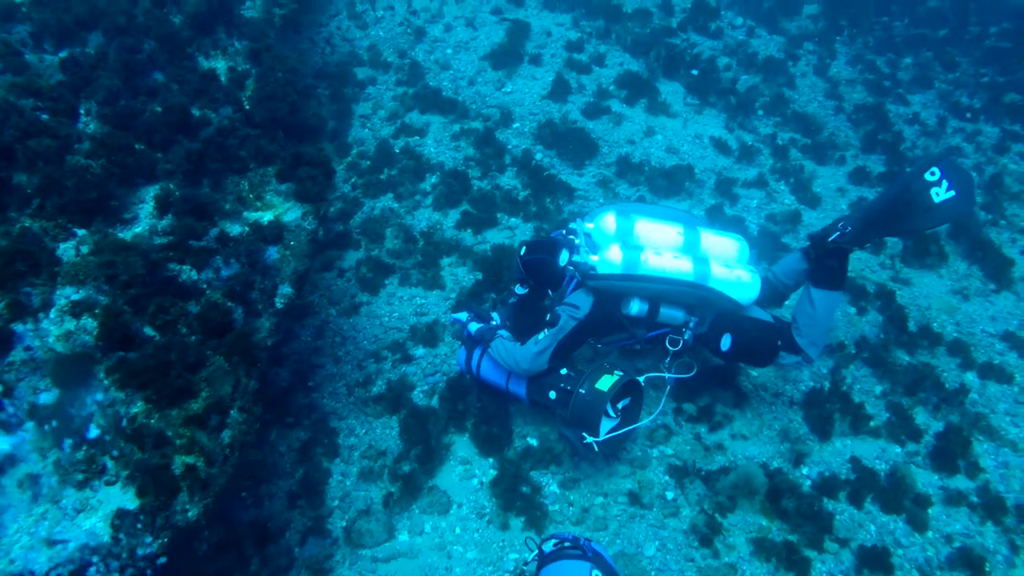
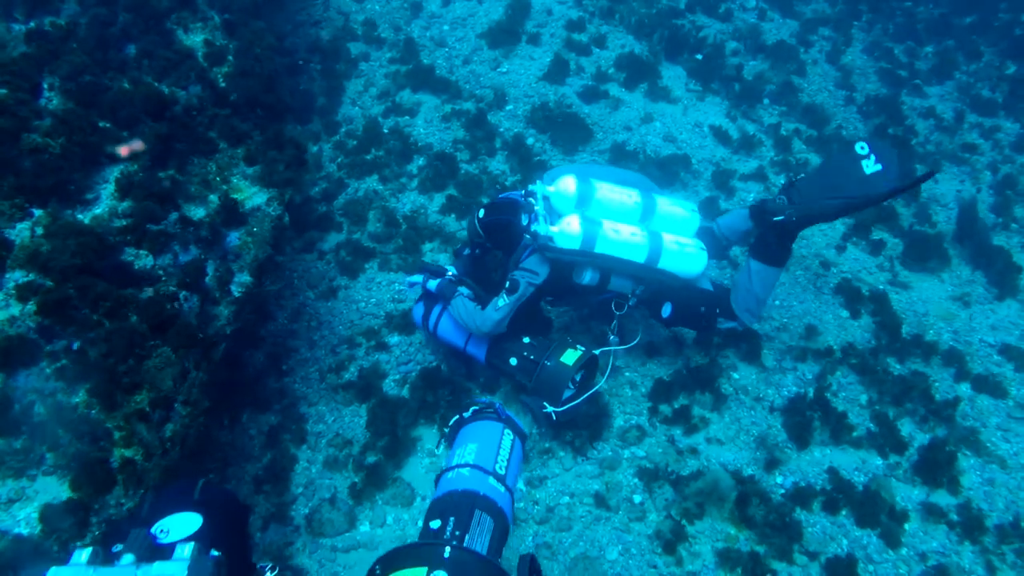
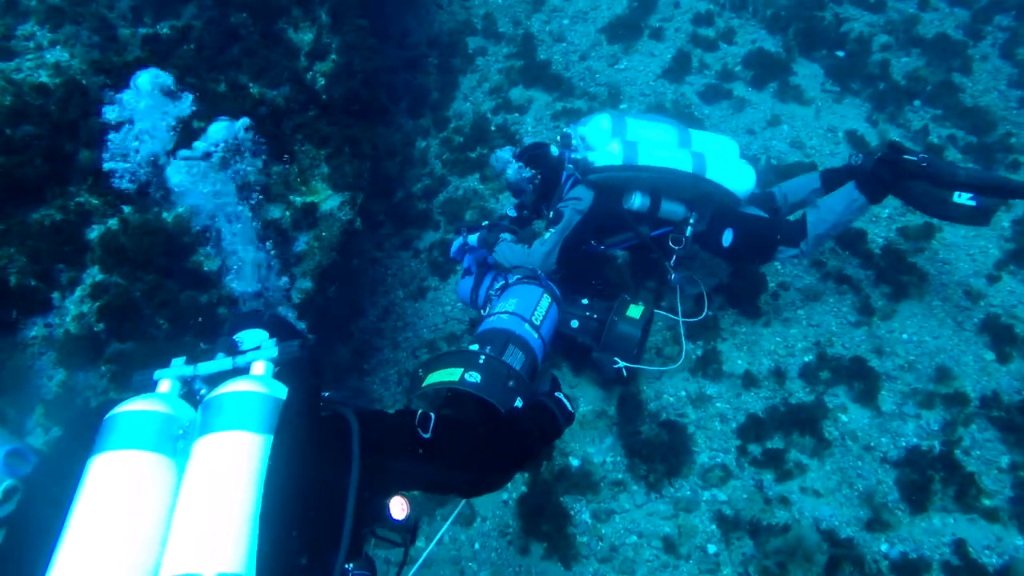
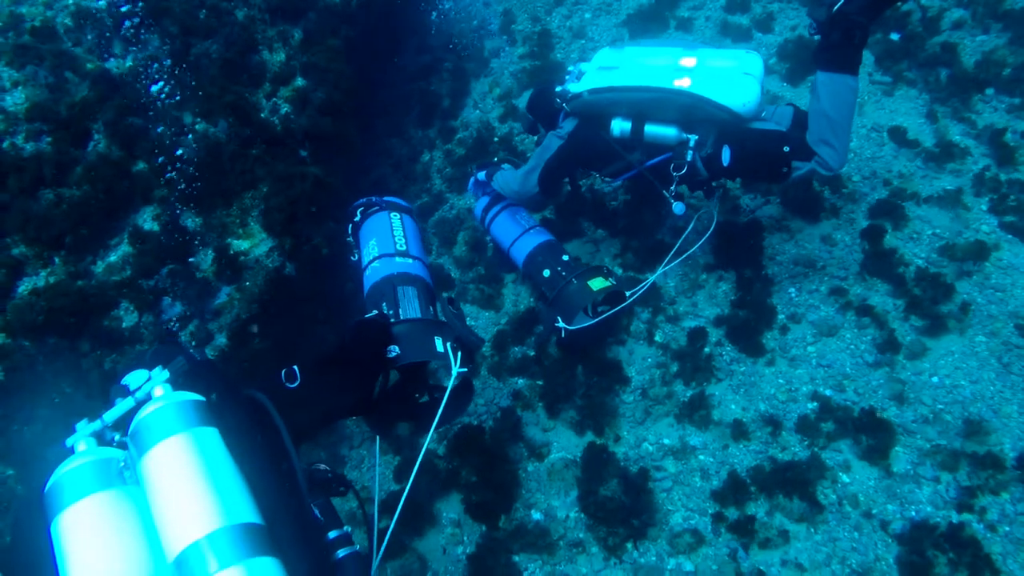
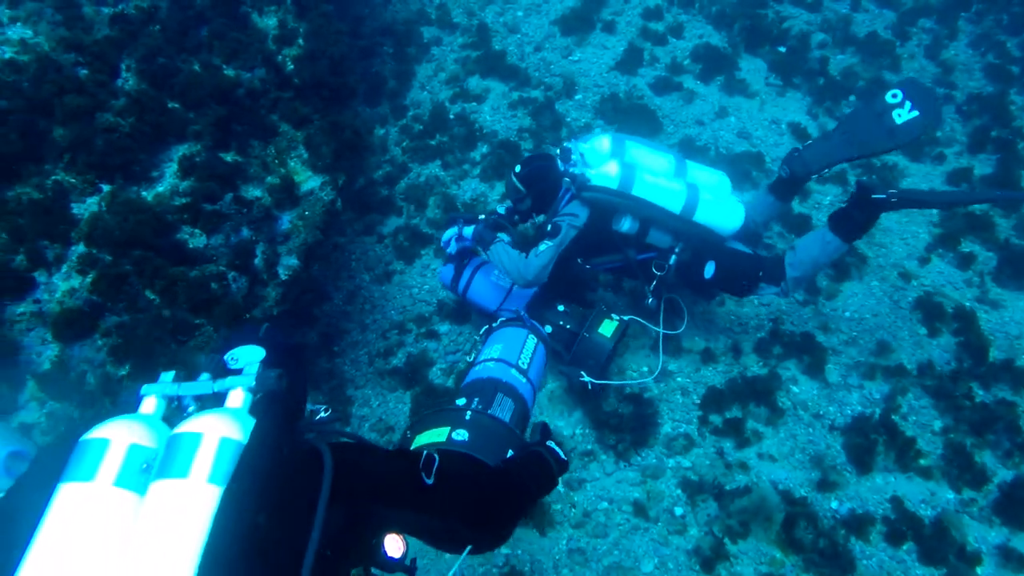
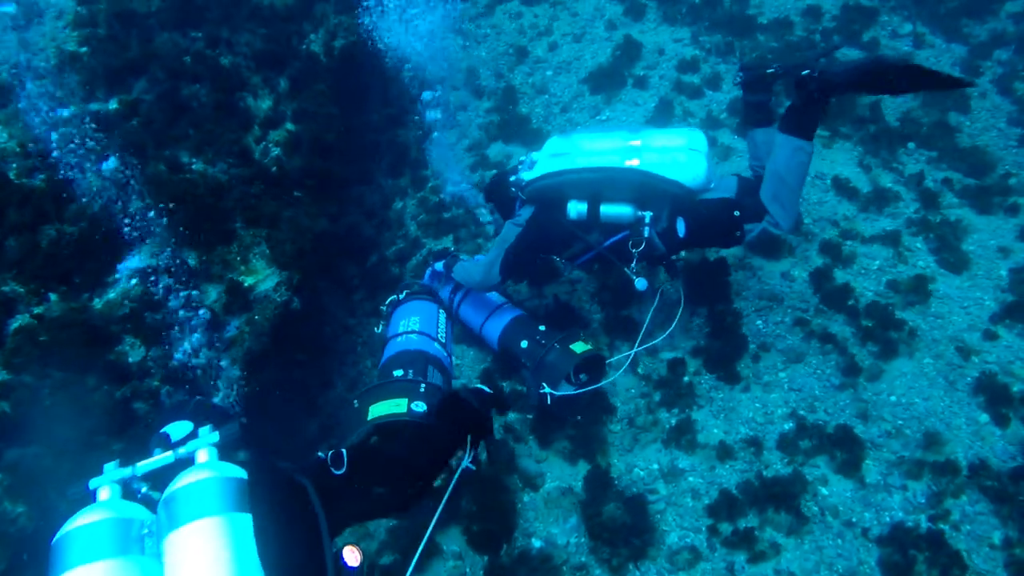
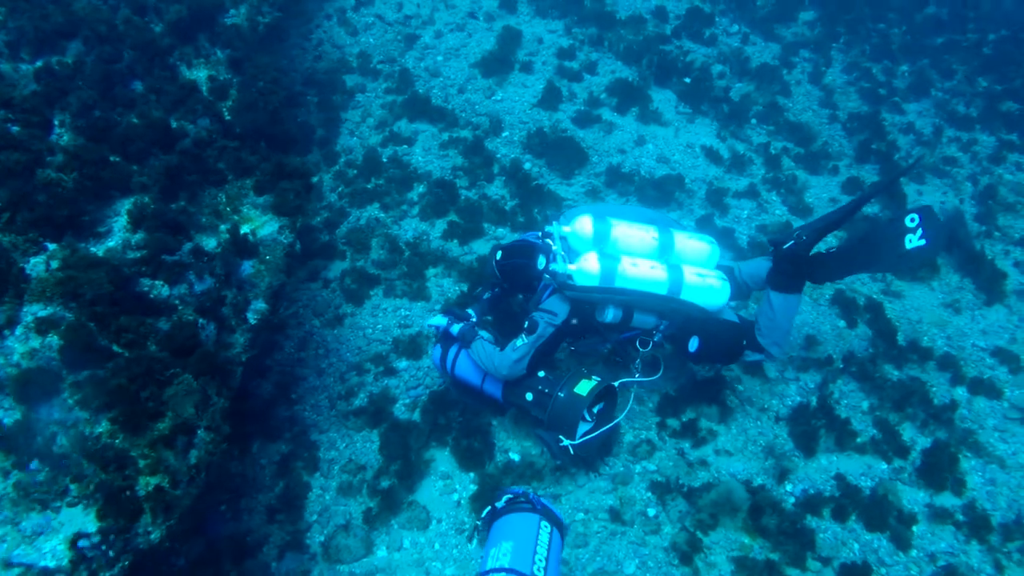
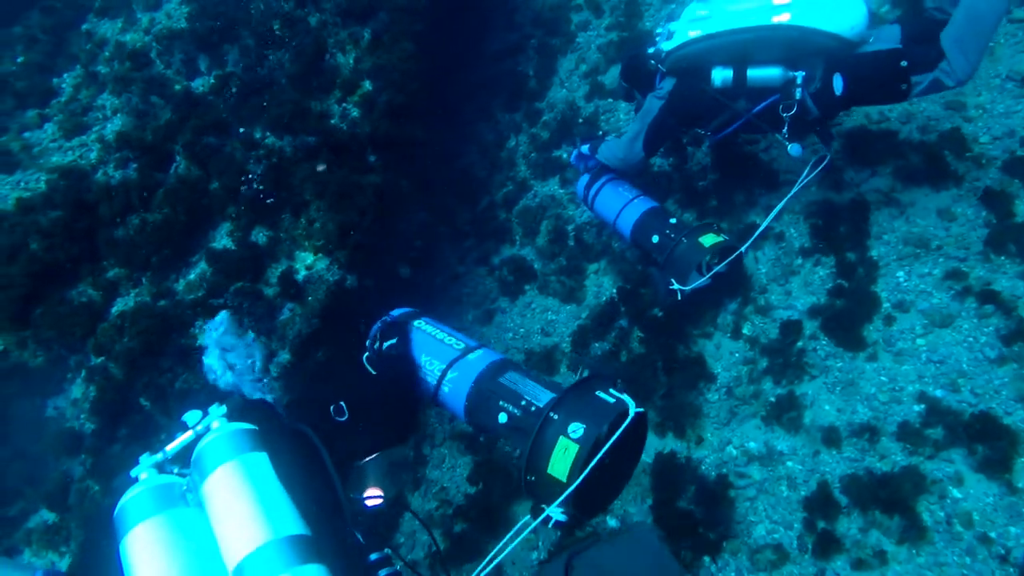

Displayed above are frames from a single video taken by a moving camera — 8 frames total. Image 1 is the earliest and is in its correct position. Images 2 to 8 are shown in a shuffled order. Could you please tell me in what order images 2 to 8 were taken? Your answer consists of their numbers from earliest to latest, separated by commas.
7, 2, 5, 3, 6, 4, 8
